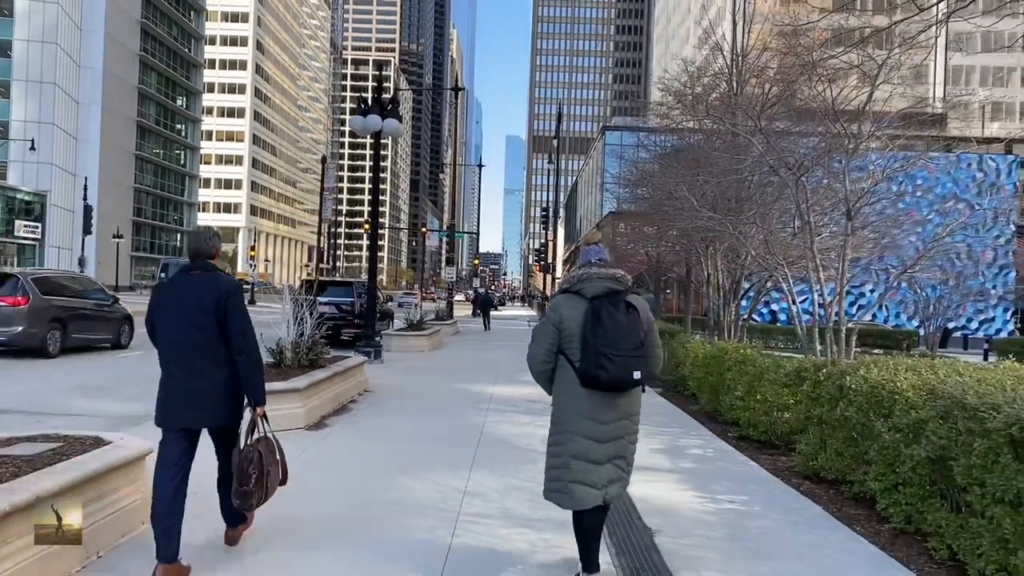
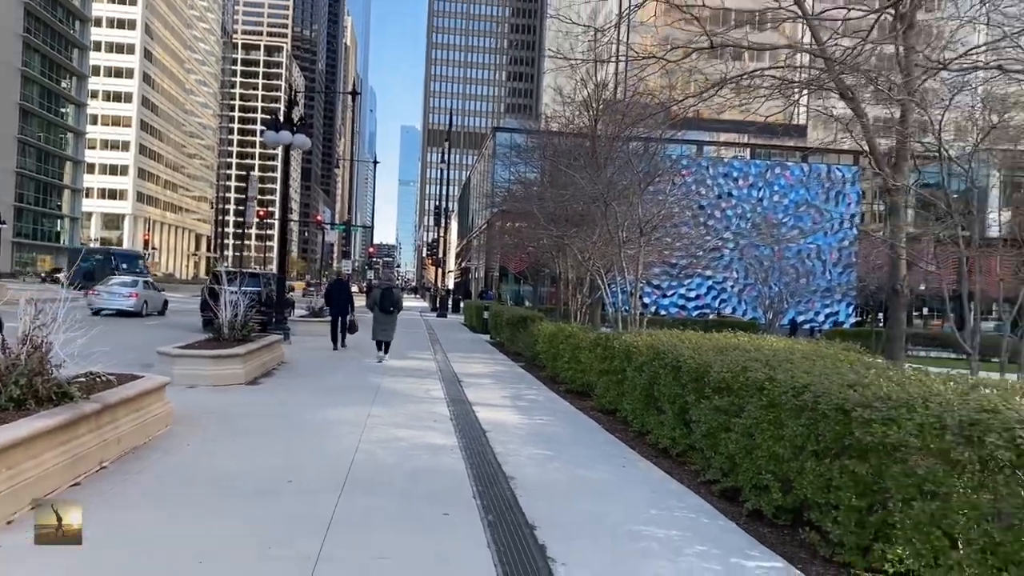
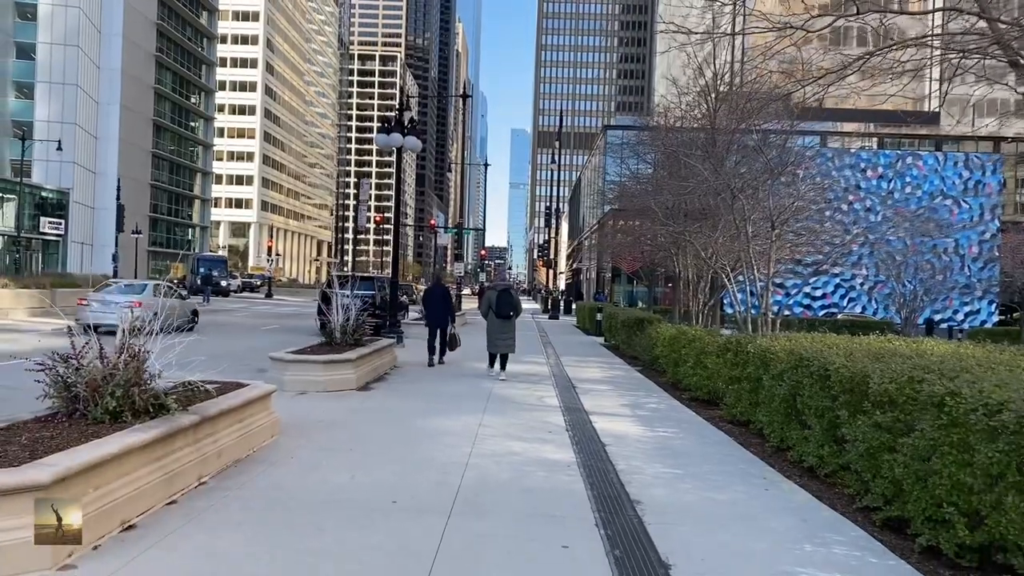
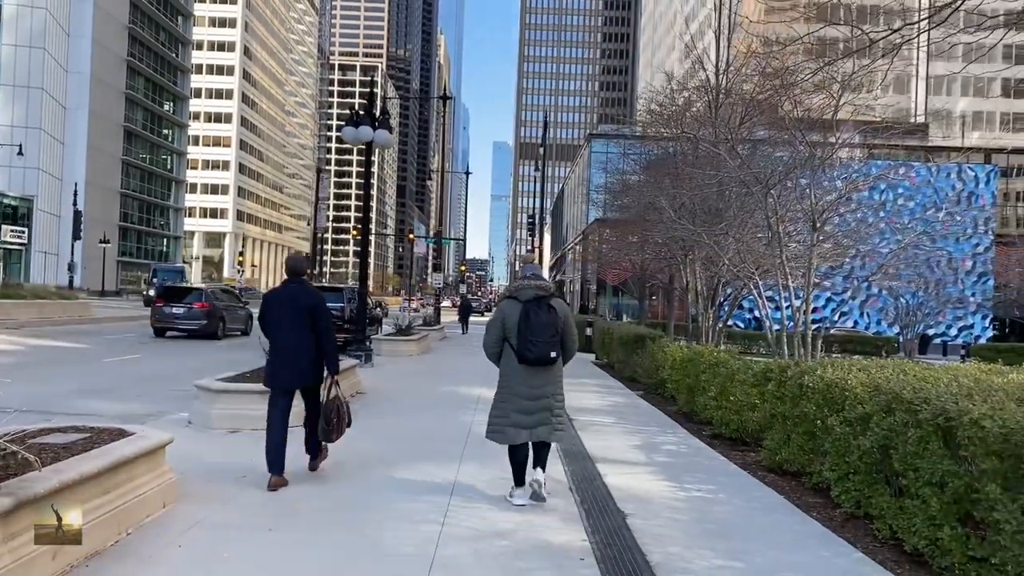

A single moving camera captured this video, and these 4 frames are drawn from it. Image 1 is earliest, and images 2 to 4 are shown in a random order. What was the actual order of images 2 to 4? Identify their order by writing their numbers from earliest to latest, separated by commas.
4, 3, 2
